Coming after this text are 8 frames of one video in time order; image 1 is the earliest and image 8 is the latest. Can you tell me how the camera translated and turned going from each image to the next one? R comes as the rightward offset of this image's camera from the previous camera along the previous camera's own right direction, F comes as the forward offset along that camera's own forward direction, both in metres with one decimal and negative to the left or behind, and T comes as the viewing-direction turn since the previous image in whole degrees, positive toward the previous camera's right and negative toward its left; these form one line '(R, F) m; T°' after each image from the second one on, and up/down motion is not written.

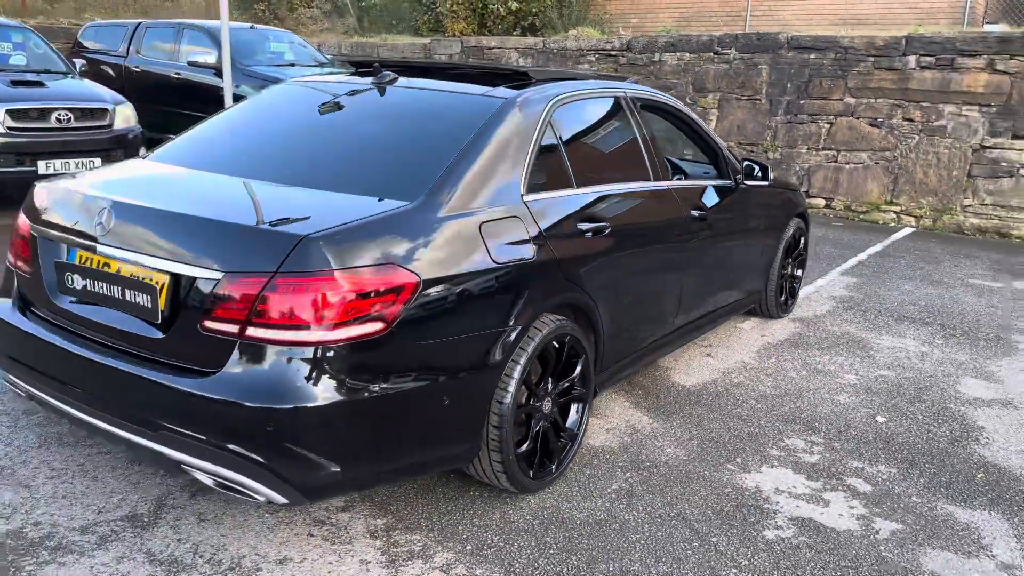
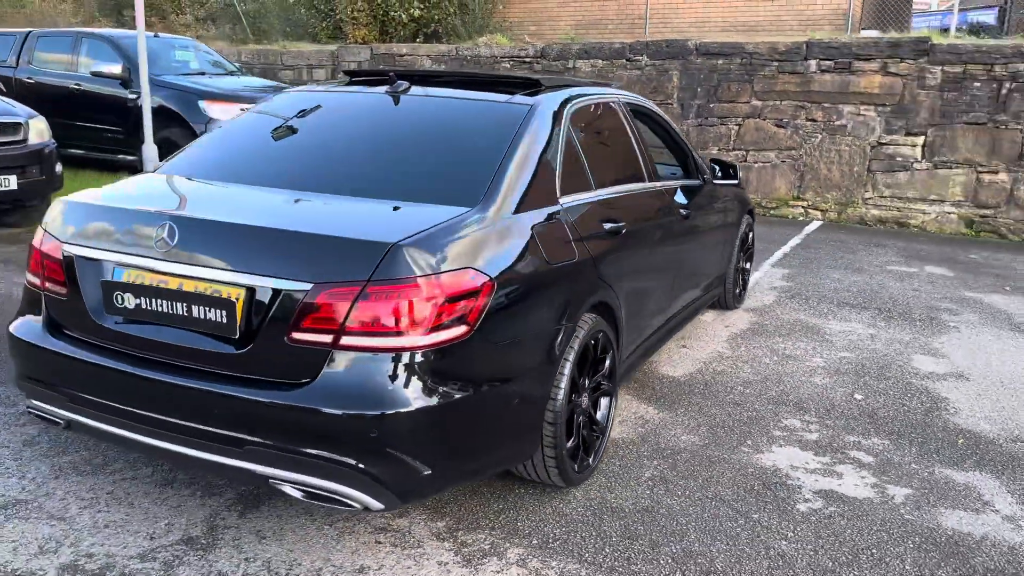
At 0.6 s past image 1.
(-0.5, 0.0) m; +8°
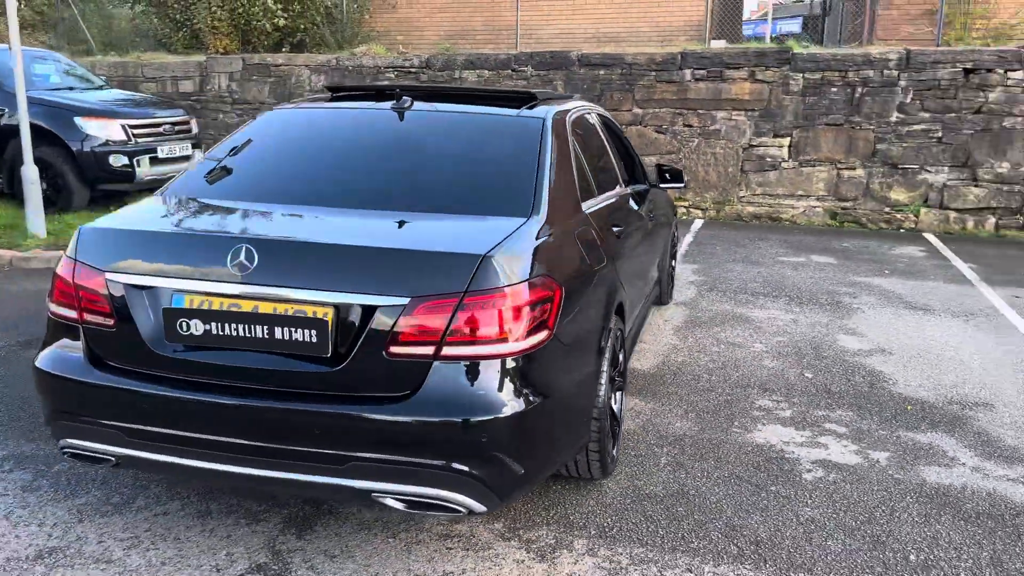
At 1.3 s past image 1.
(-0.7, -0.1) m; +11°
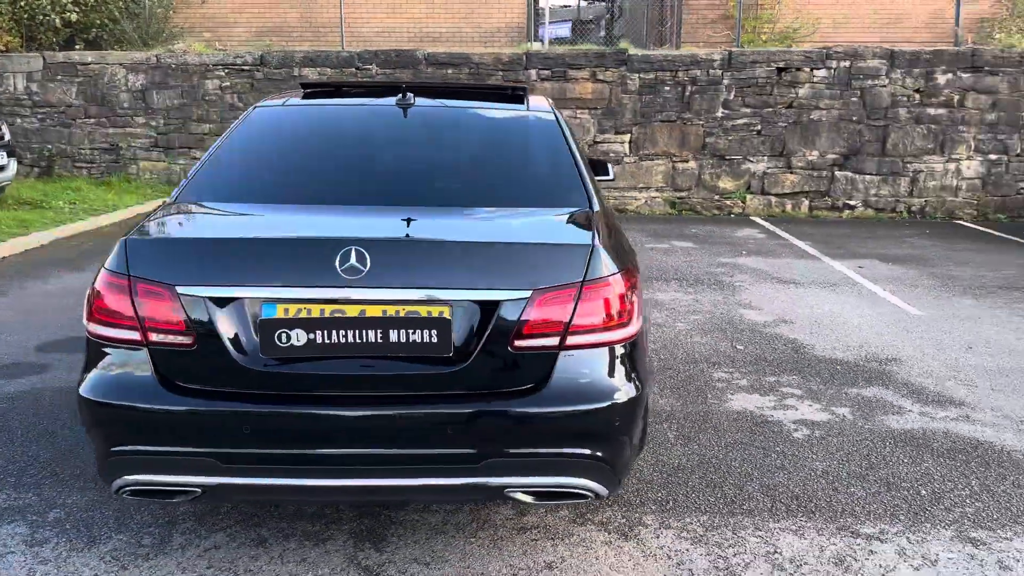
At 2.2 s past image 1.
(-0.9, +0.1) m; +15°
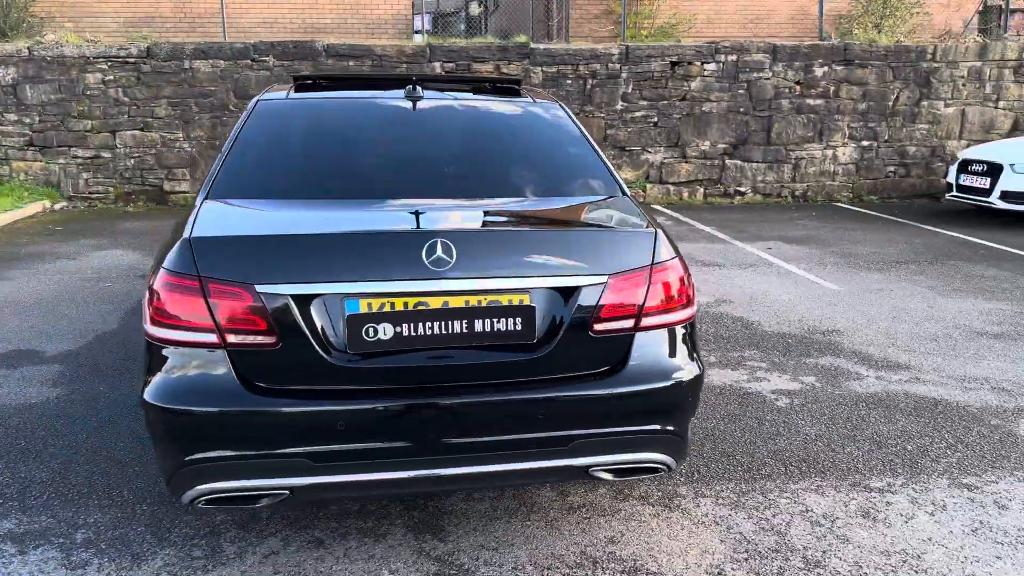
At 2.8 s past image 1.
(-0.6, 0.0) m; +9°
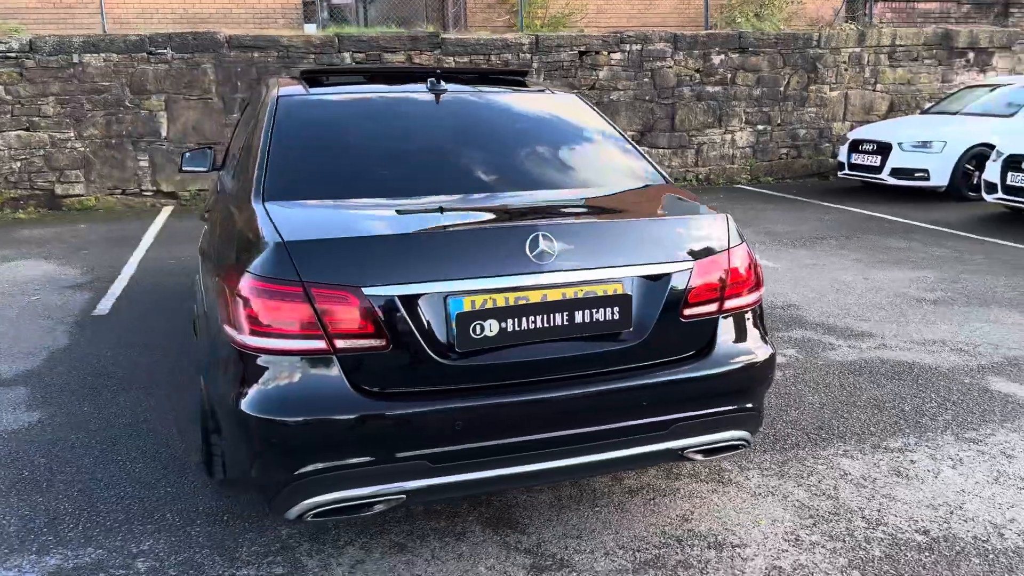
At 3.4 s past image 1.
(-0.6, 0.0) m; +9°
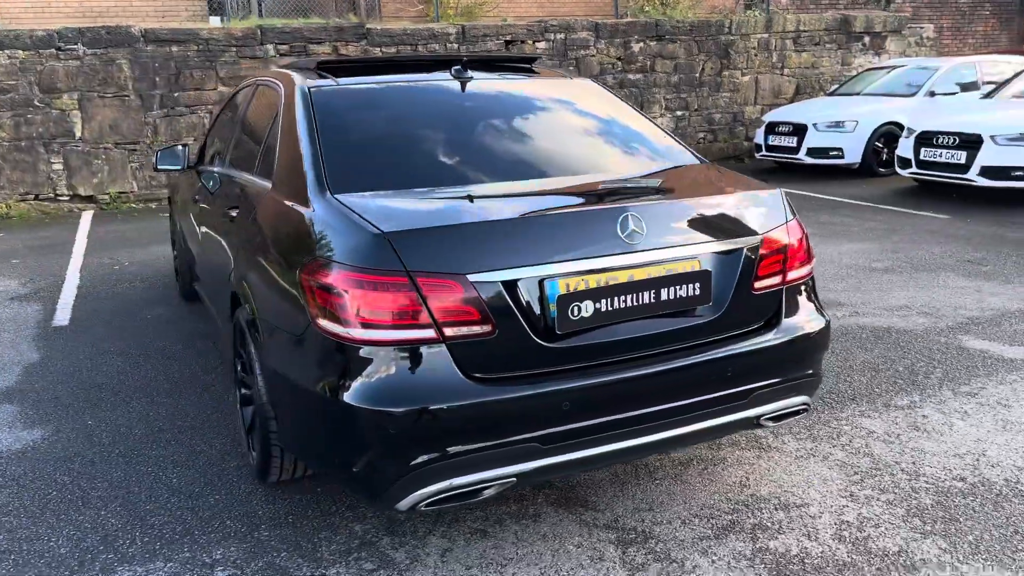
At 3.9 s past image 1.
(-0.5, 0.0) m; +7°
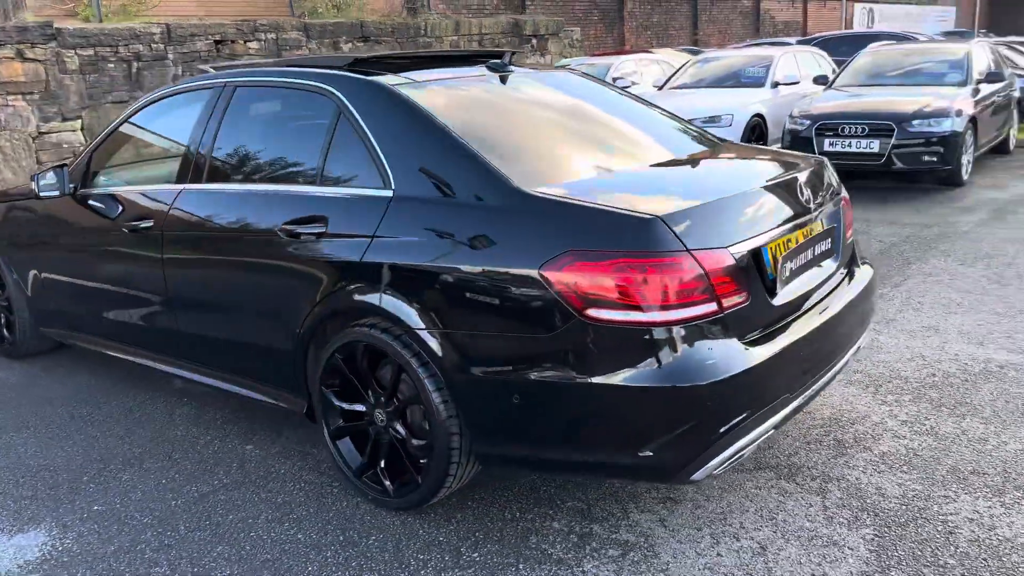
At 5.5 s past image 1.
(-1.7, +0.3) m; +26°
